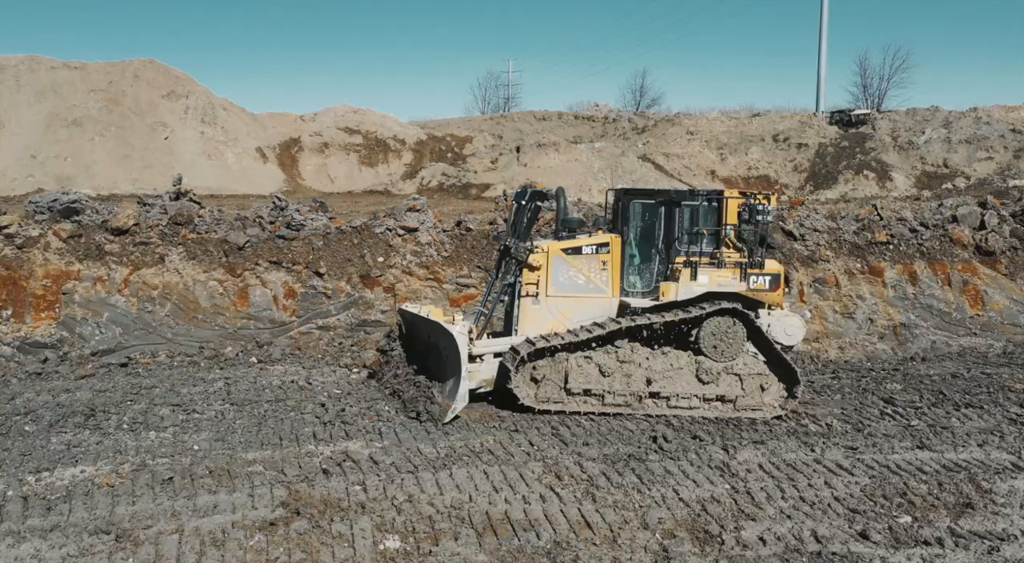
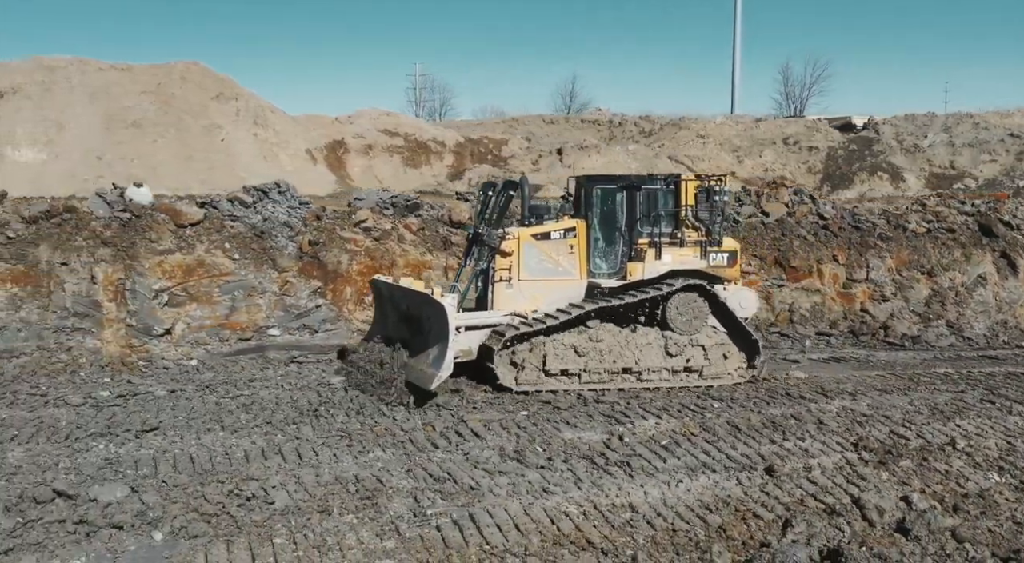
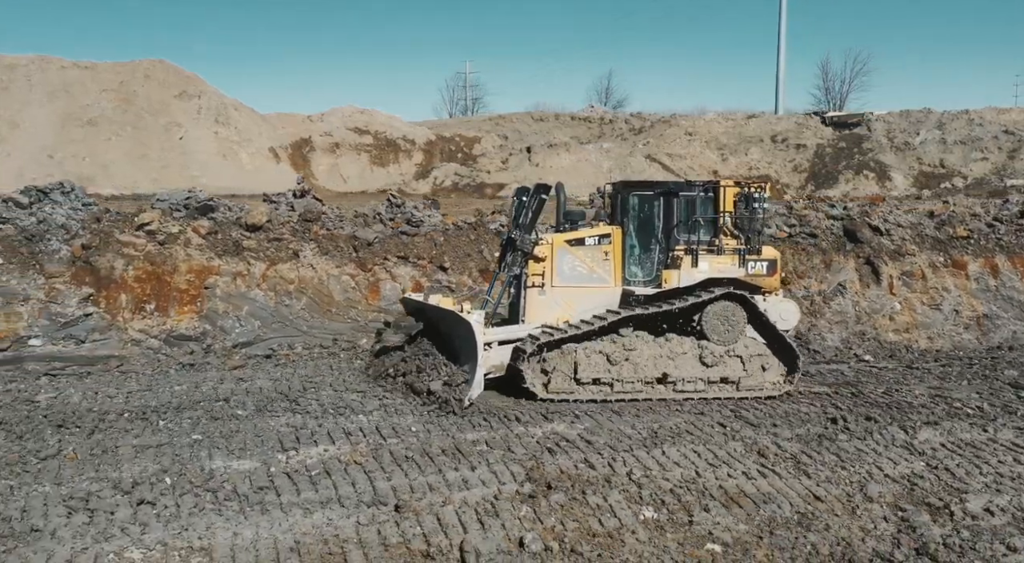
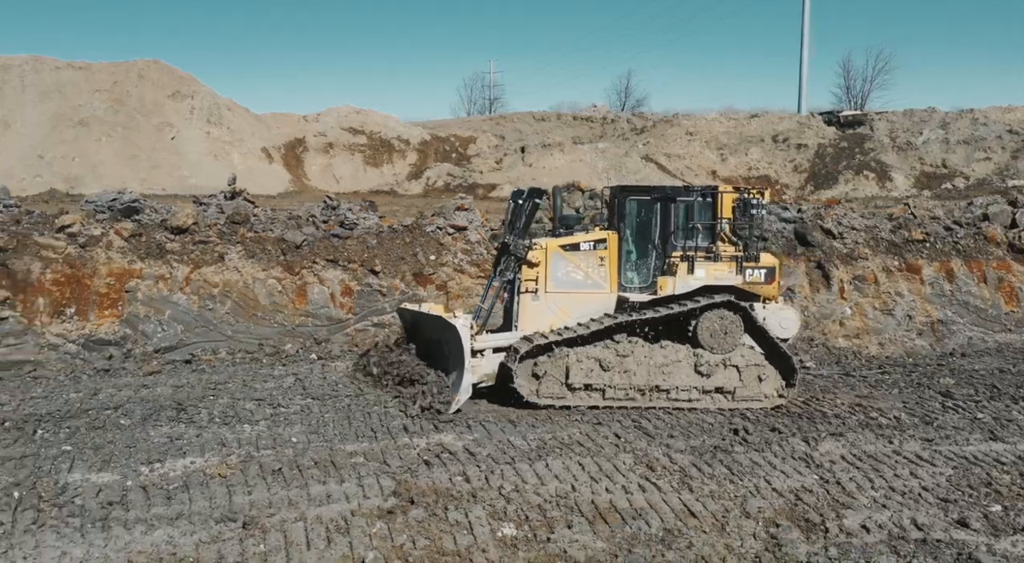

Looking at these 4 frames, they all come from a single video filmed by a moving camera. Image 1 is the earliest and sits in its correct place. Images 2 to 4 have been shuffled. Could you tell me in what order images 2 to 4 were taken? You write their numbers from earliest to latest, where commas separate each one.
4, 3, 2
